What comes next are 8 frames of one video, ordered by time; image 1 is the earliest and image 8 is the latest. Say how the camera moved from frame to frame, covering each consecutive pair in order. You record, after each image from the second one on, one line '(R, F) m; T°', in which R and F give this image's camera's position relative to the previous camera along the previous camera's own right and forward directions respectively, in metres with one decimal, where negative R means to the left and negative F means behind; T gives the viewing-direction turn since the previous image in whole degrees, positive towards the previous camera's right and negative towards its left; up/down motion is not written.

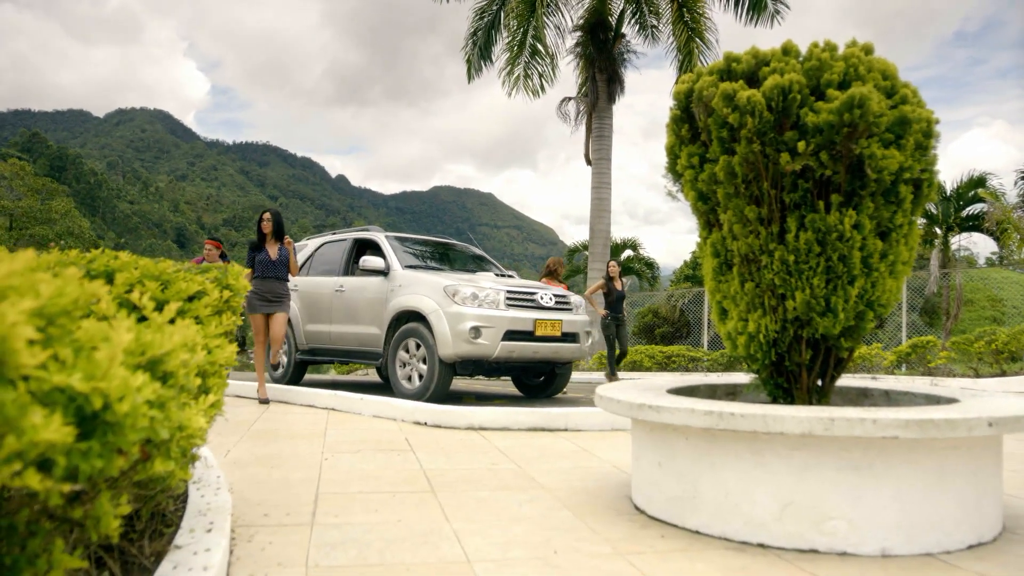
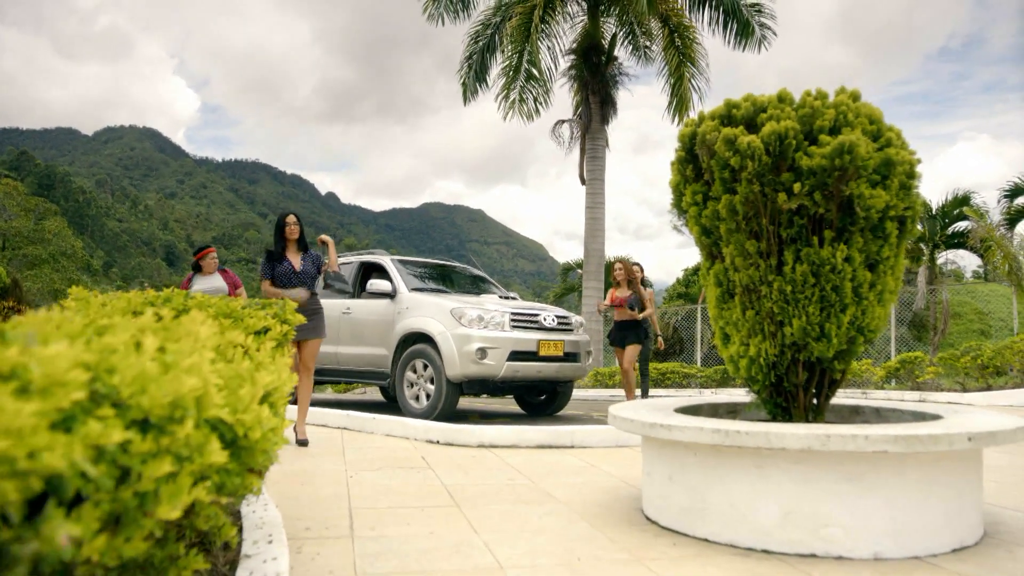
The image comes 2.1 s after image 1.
(-0.2, -0.3) m; +1°
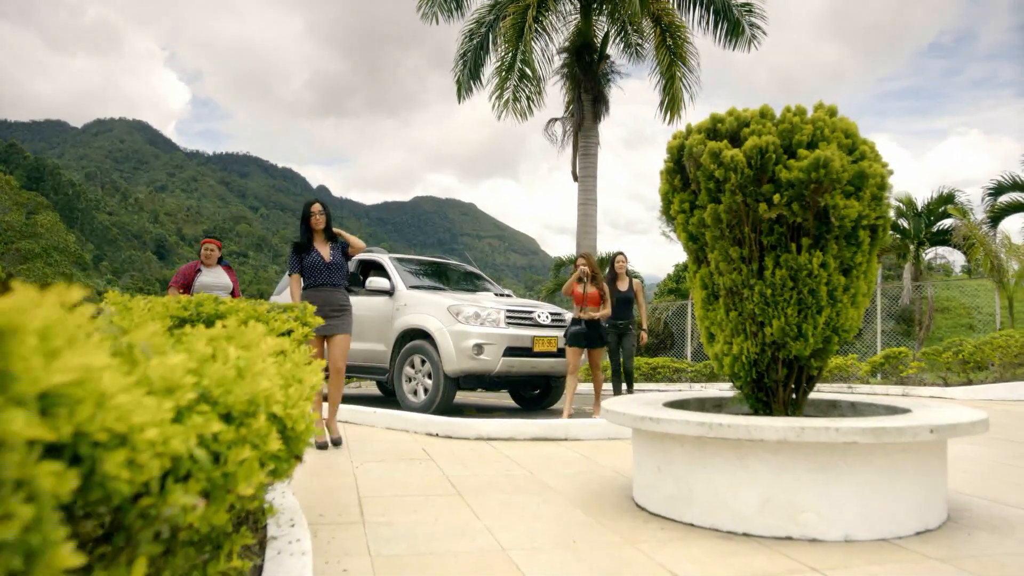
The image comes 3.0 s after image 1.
(0.0, -0.3) m; +1°
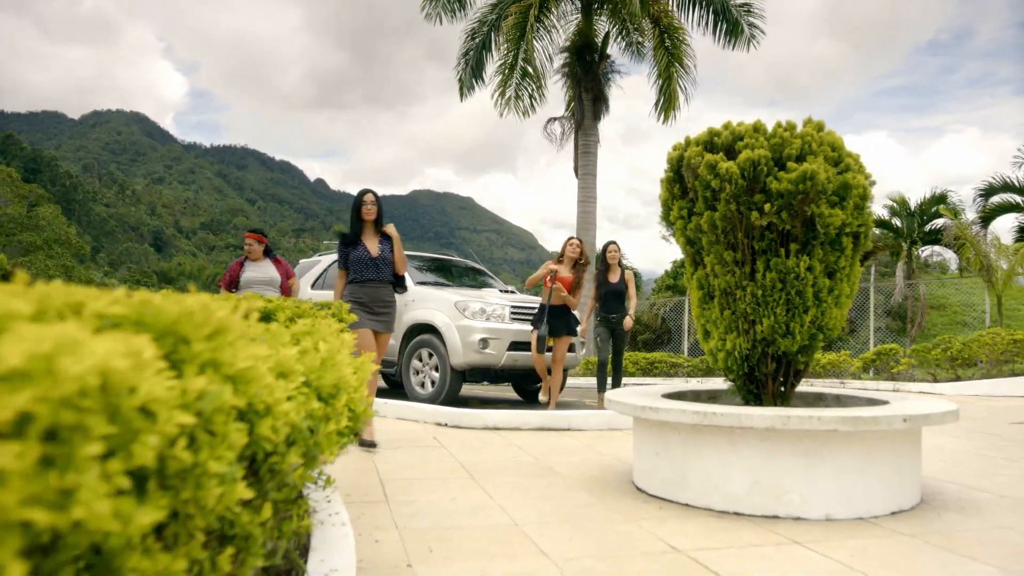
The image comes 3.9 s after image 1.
(-0.1, -0.4) m; 0°
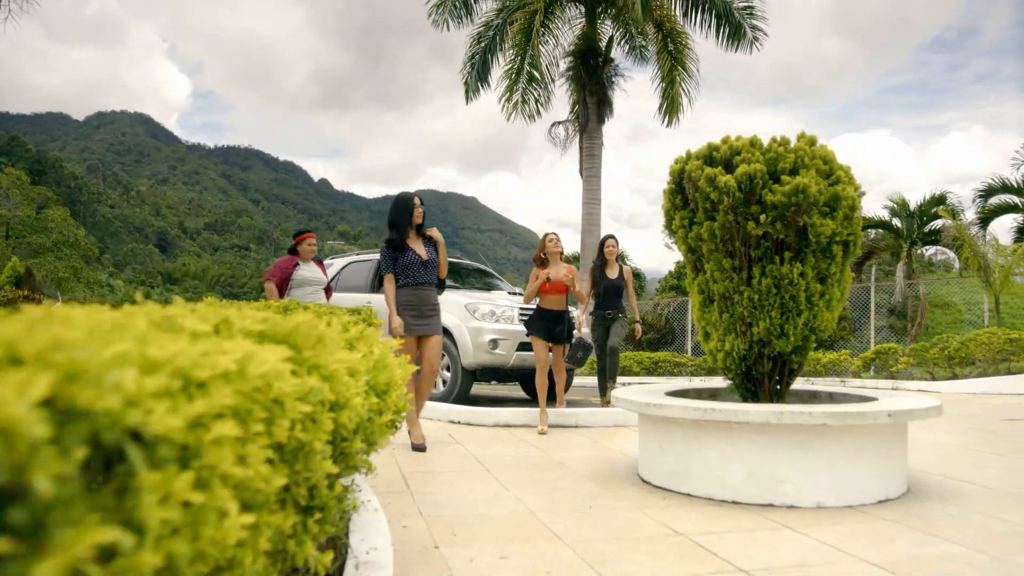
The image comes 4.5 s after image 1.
(-0.1, -0.3) m; 0°
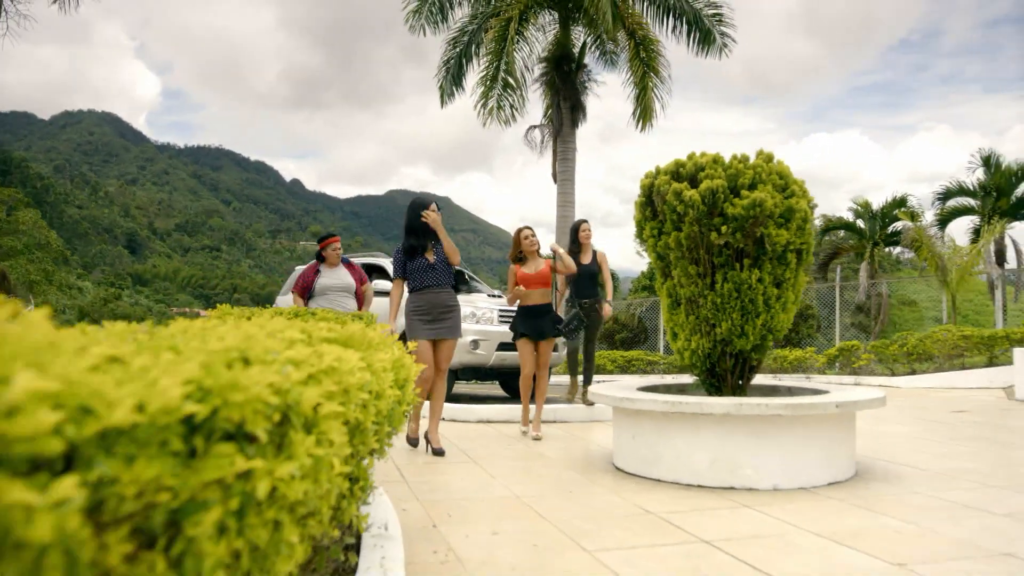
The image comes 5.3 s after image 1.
(-0.1, -0.4) m; +2°
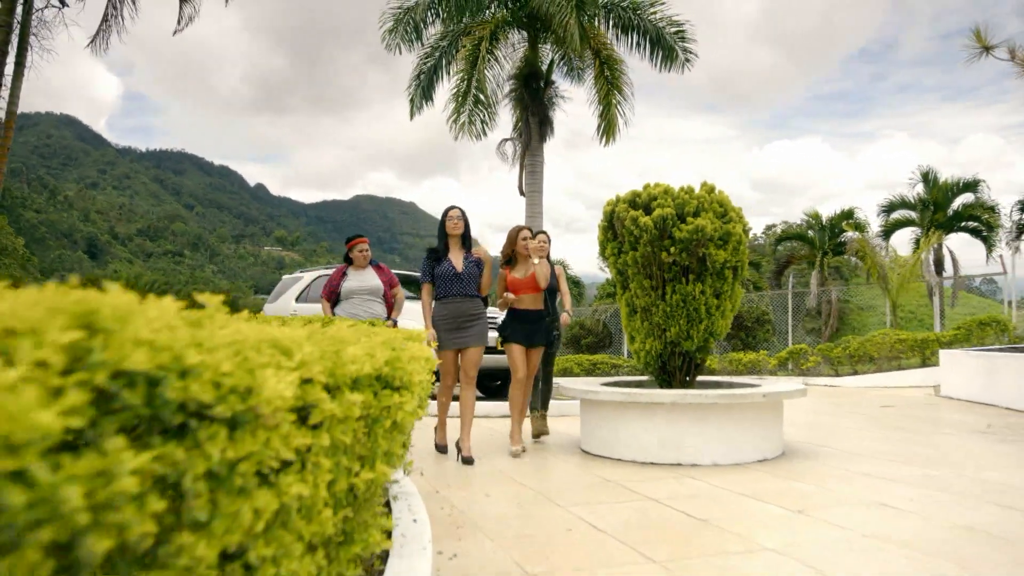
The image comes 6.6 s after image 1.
(-0.1, -0.9) m; +3°
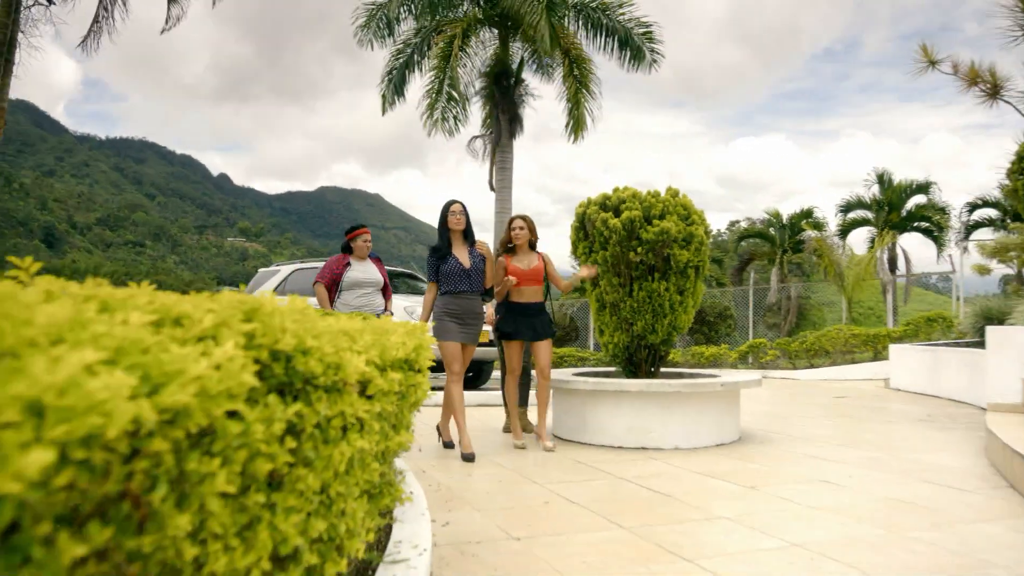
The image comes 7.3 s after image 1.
(-0.1, -0.4) m; +3°
